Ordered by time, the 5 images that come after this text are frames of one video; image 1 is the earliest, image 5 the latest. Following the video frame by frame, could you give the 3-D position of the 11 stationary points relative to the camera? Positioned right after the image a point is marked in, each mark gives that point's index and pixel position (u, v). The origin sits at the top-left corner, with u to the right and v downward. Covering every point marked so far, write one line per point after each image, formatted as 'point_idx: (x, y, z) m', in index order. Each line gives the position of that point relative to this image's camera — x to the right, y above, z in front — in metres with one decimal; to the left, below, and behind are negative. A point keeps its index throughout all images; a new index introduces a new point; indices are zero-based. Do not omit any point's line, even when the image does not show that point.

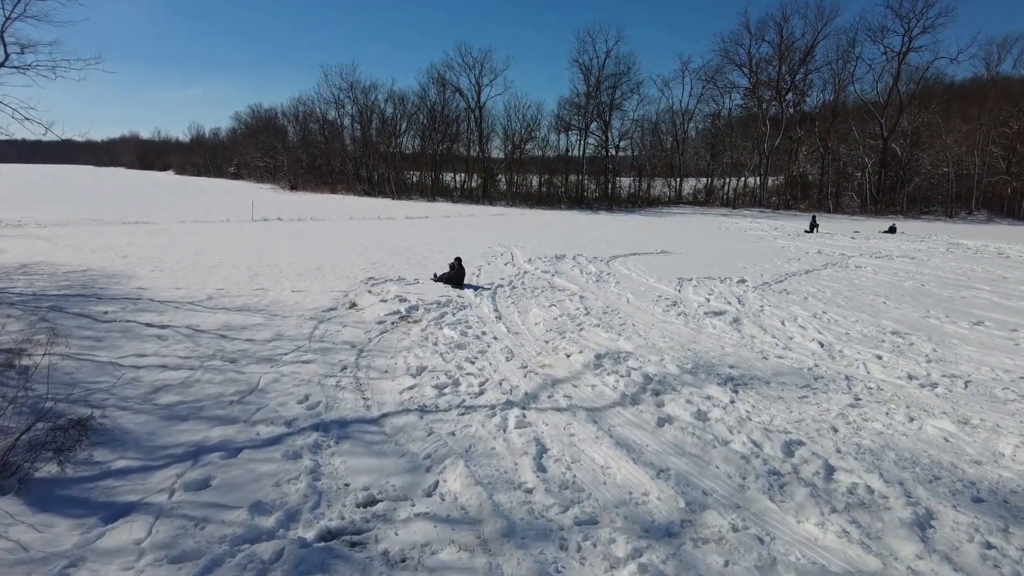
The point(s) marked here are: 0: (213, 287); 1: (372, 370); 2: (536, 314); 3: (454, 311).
0: (-5.1, 0.0, +11.1) m
1: (-1.3, -0.8, +6.0) m
2: (+0.4, -0.4, +10.3) m
3: (-0.9, -0.4, +10.0) m
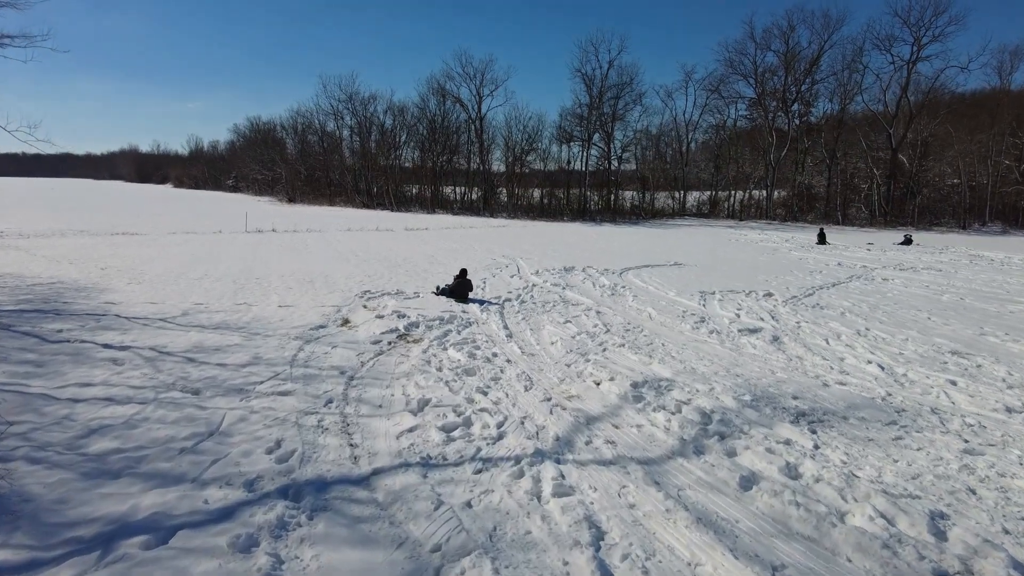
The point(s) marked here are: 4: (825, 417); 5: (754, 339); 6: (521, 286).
0: (-4.9, -0.2, +10.0) m
1: (-1.1, -0.9, +4.9) m
2: (+0.5, -0.6, +9.2) m
3: (-0.7, -0.6, +8.9) m
4: (+2.4, -1.0, +5.1) m
5: (+3.3, -0.7, +8.9) m
6: (+0.2, 0.0, +13.8) m
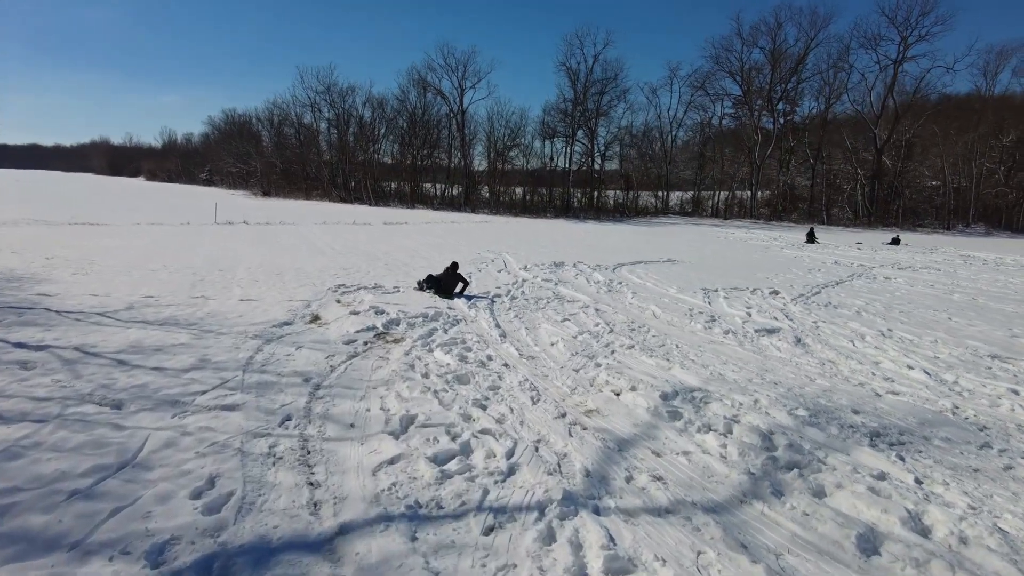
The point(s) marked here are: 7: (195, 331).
0: (-5.0, -0.1, +8.8) m
1: (-1.1, -0.8, +3.8) m
2: (+0.5, -0.5, +8.2) m
3: (-0.8, -0.5, +7.8) m
4: (+2.5, -0.9, +4.1) m
5: (+3.3, -0.6, +8.0) m
6: (-0.1, +0.1, +12.8) m
7: (-3.2, -0.4, +6.5) m
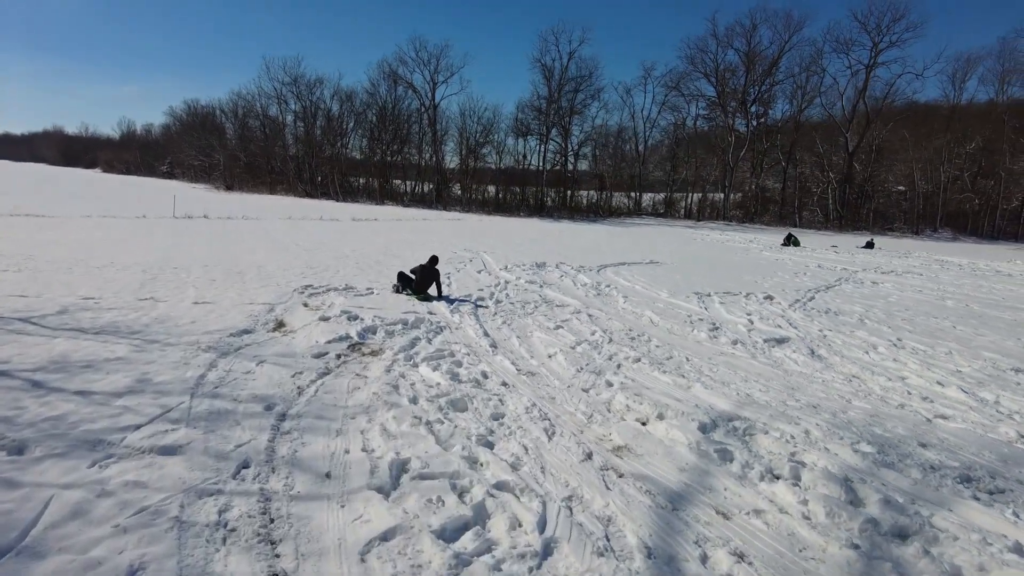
0: (-5.2, -0.1, +7.8) m
1: (-1.0, -0.8, +3.0) m
2: (+0.3, -0.6, +7.4) m
3: (-0.9, -0.5, +7.0) m
4: (+2.6, -1.0, +3.4) m
5: (+3.1, -0.7, +7.4) m
6: (-0.4, +0.1, +11.9) m
7: (-3.2, -0.5, +5.5) m
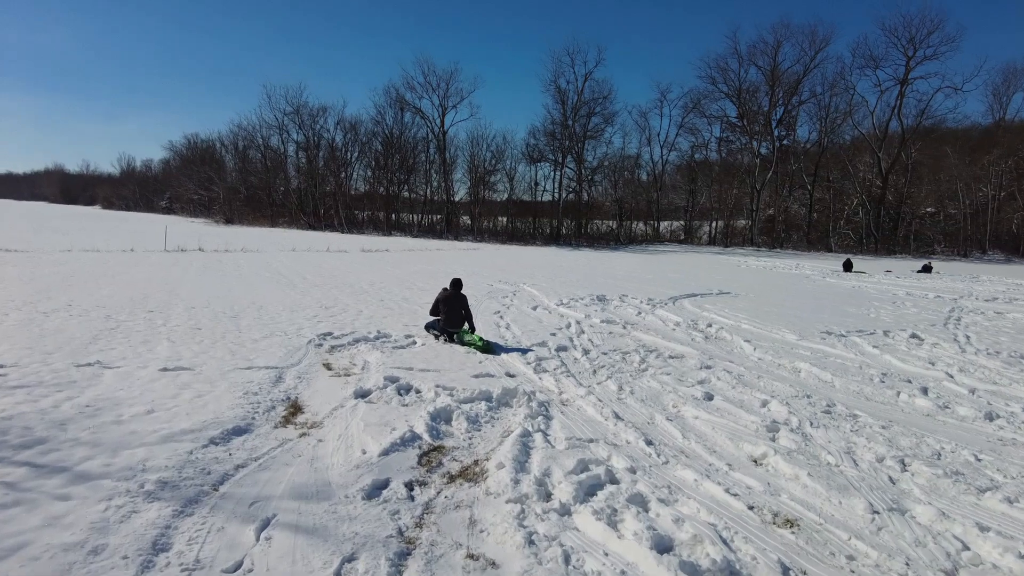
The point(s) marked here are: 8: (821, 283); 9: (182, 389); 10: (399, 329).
0: (-4.1, -0.6, +5.1) m
1: (+0.1, -1.0, +0.2) m
2: (+1.4, -1.0, +4.6) m
3: (+0.2, -0.9, +4.2) m
4: (+3.6, -1.2, +0.7) m
5: (+4.2, -1.1, +4.6) m
6: (+0.7, -0.5, +9.2) m
7: (-2.1, -0.8, +2.8) m
8: (+9.3, +0.2, +19.7) m
9: (-2.3, -0.7, +4.6) m
10: (-1.4, -0.5, +8.1) m
